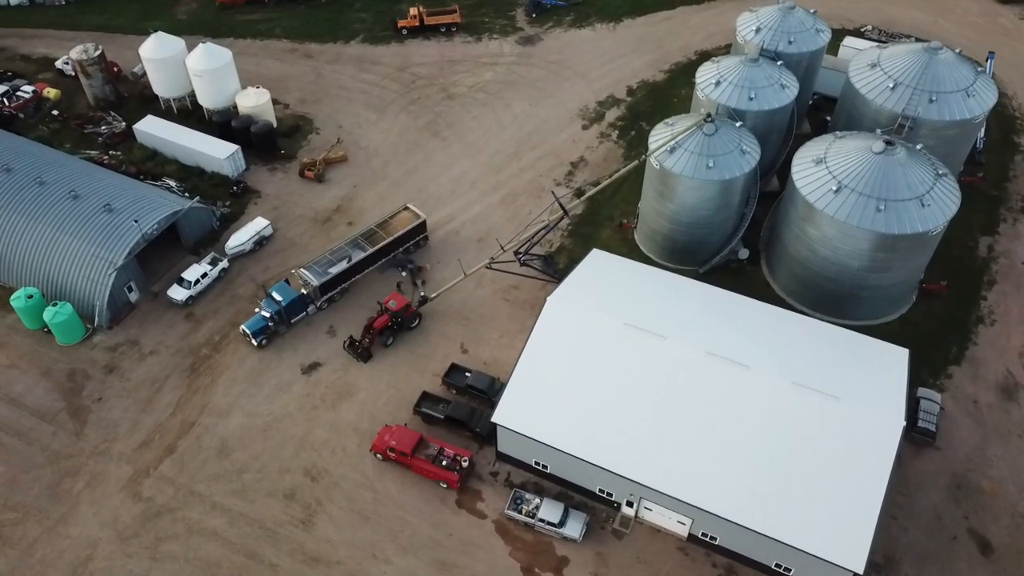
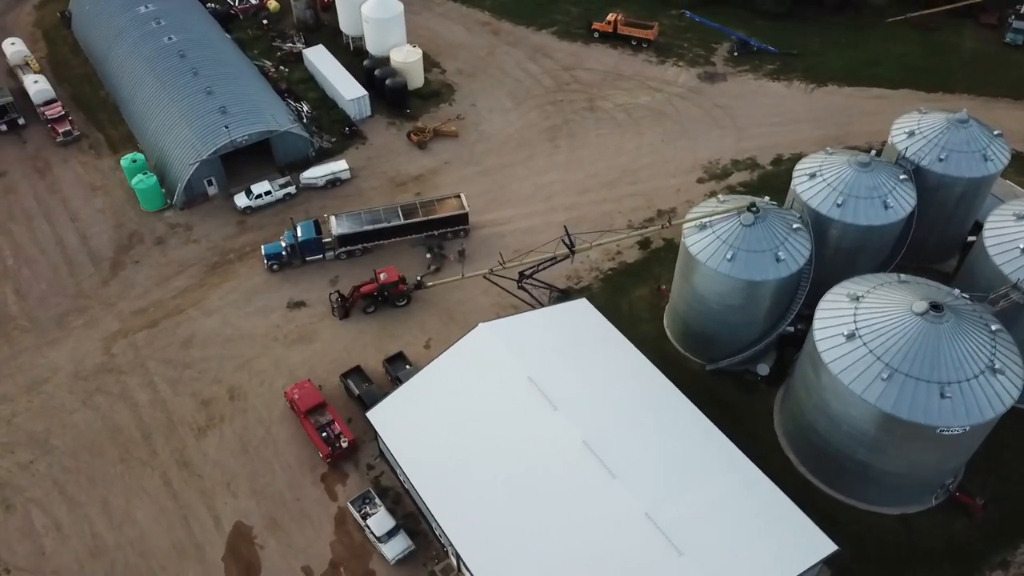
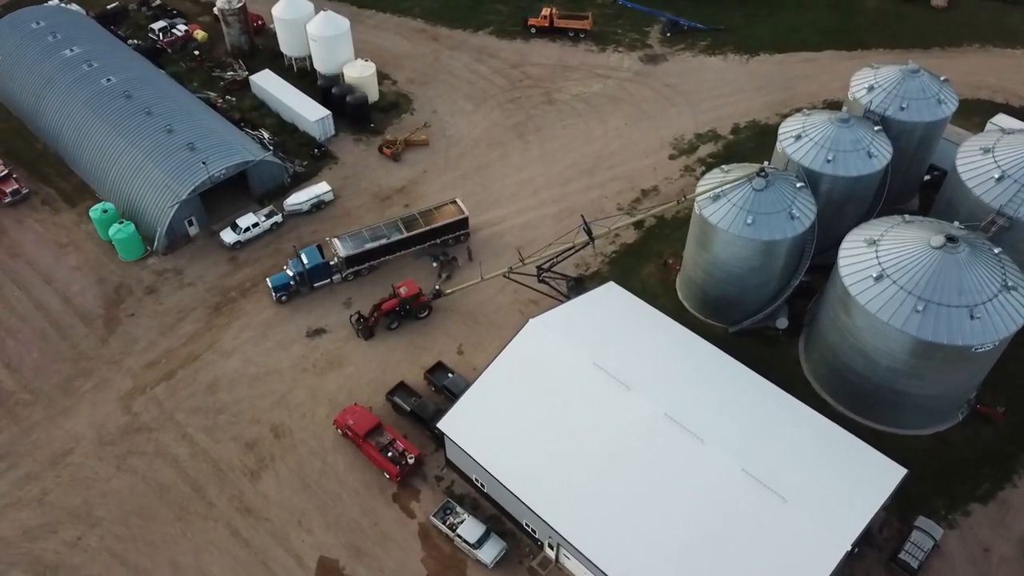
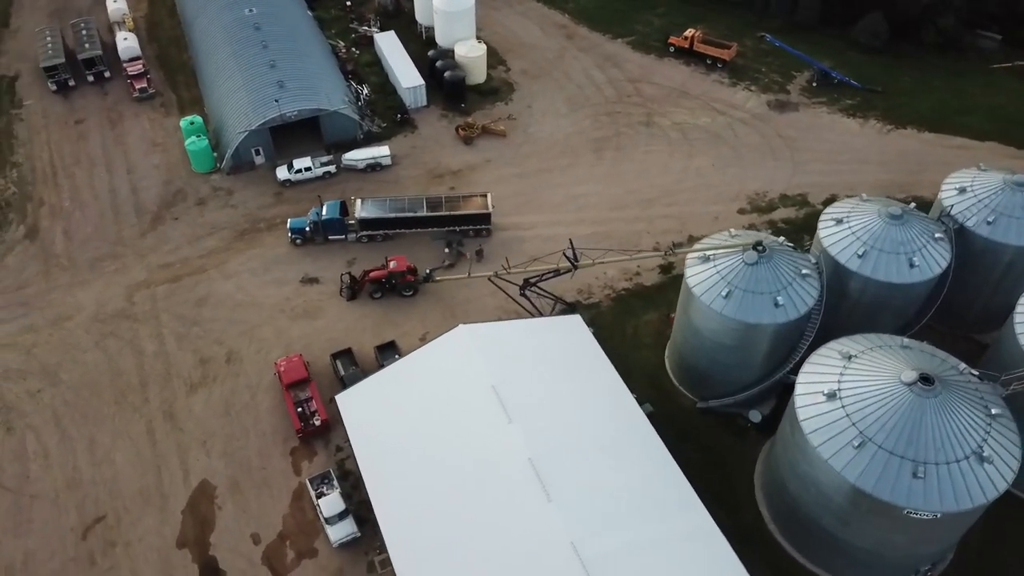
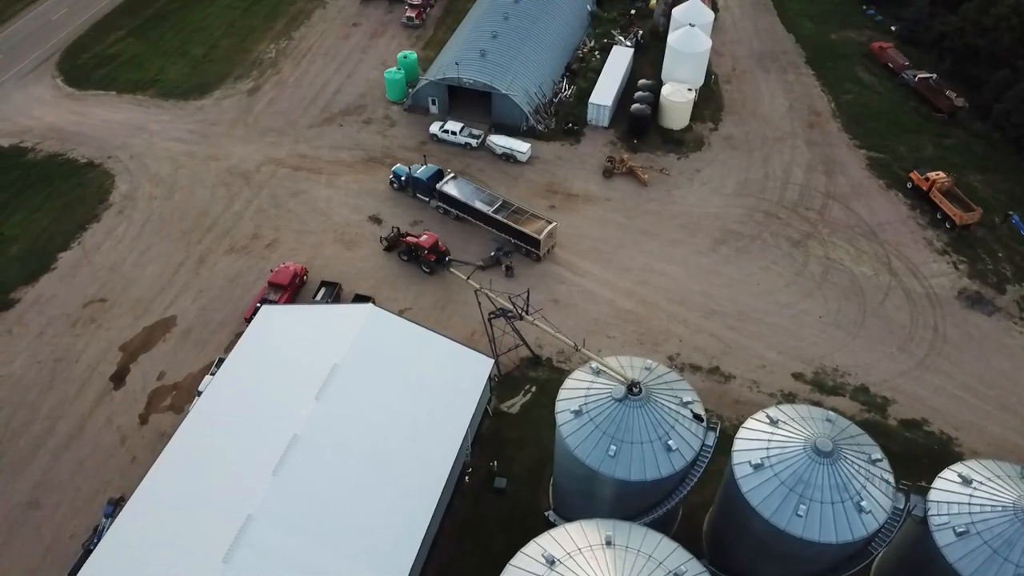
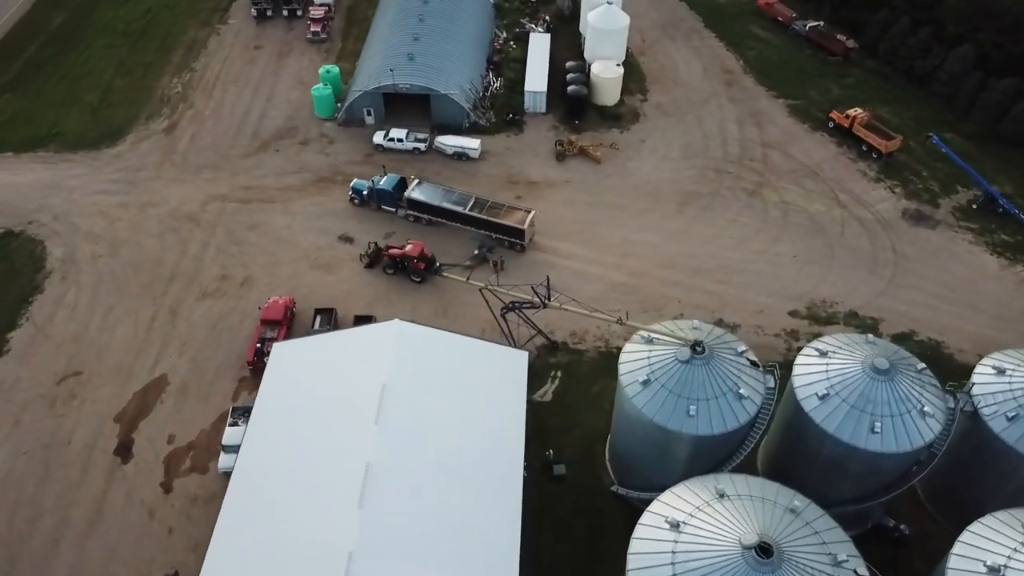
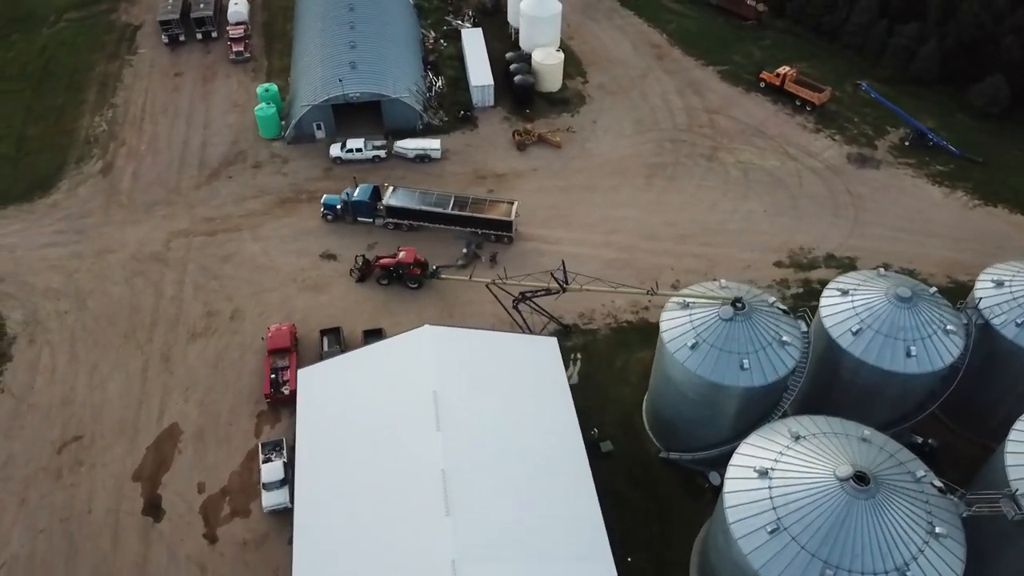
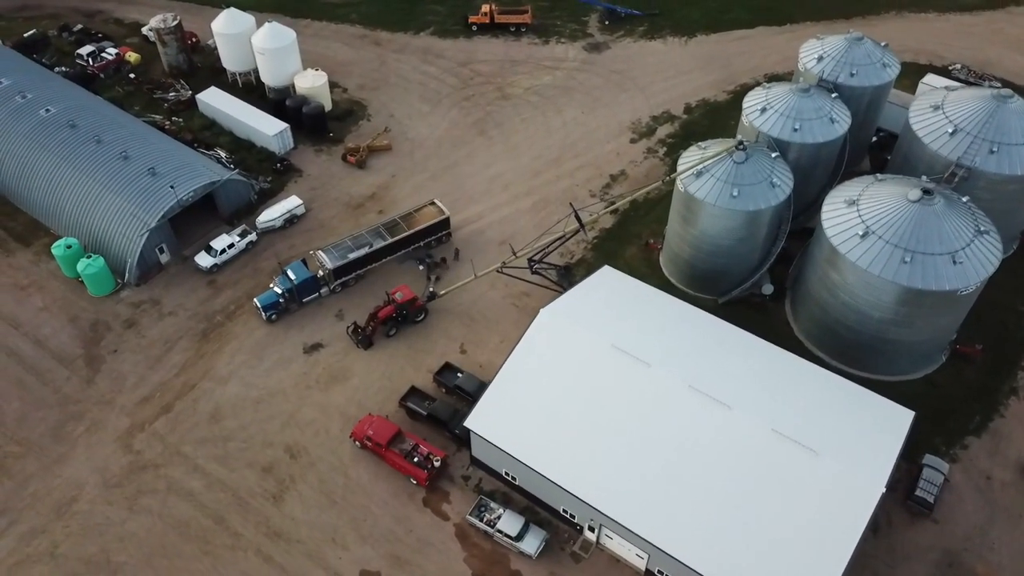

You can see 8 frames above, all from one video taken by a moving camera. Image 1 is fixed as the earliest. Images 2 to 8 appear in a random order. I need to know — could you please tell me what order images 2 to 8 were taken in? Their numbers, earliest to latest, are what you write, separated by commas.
8, 3, 2, 4, 7, 6, 5
